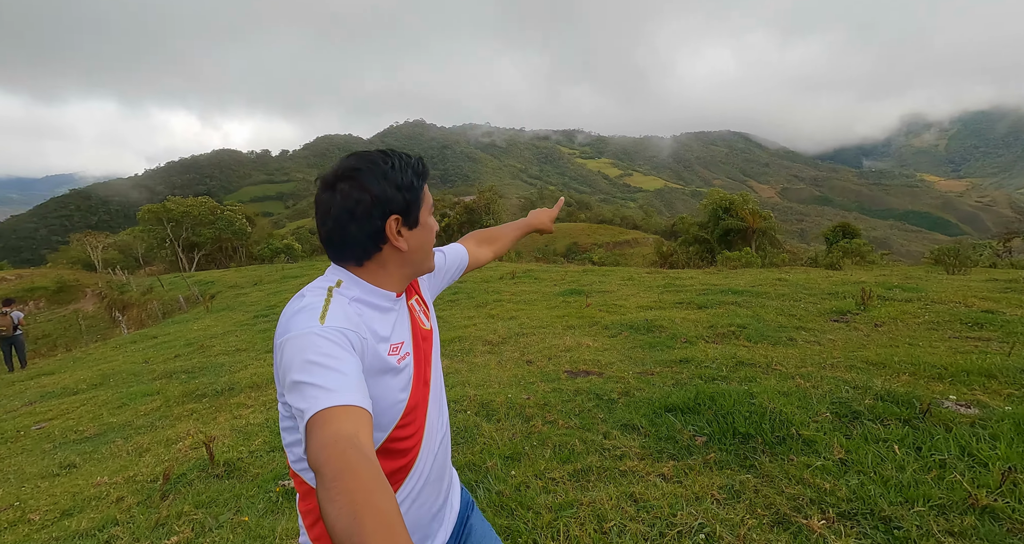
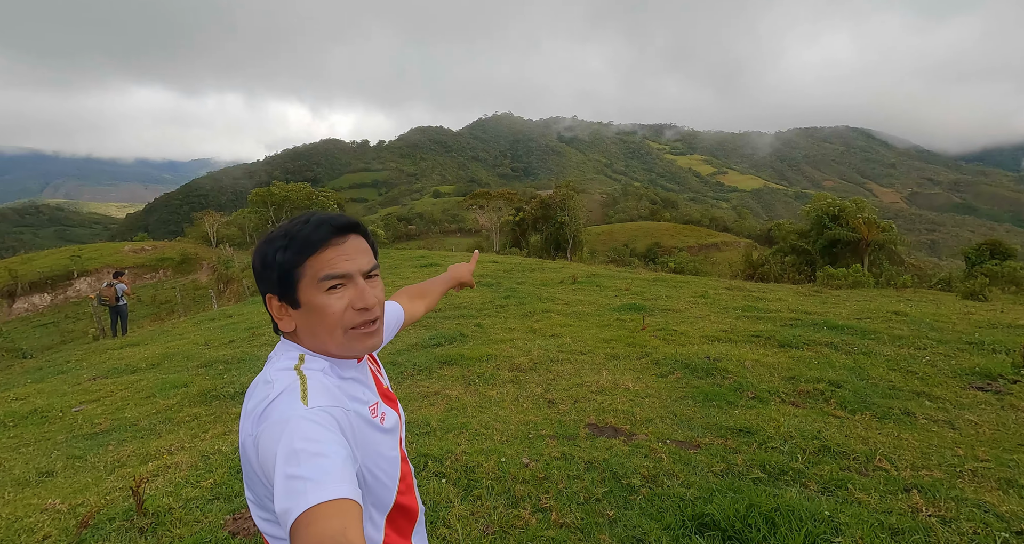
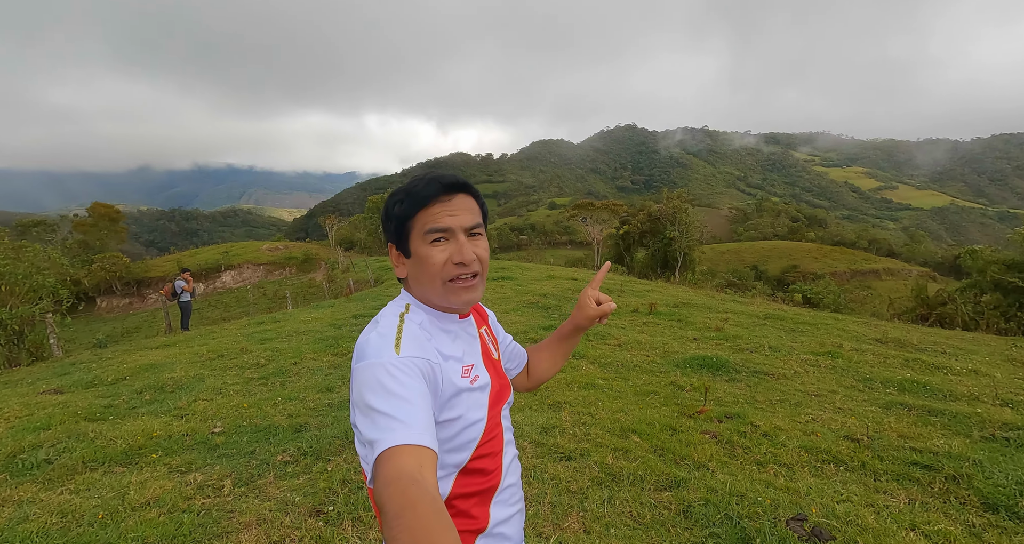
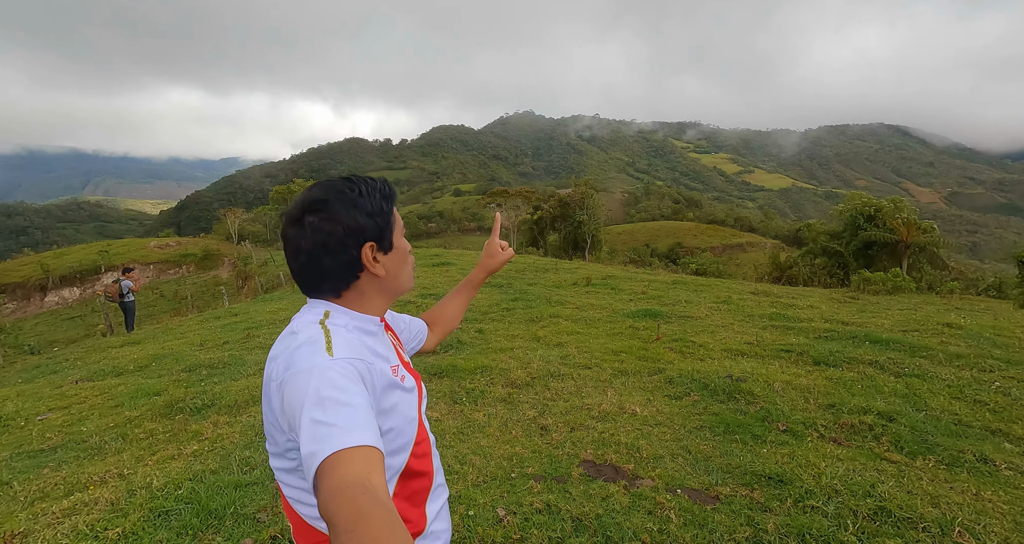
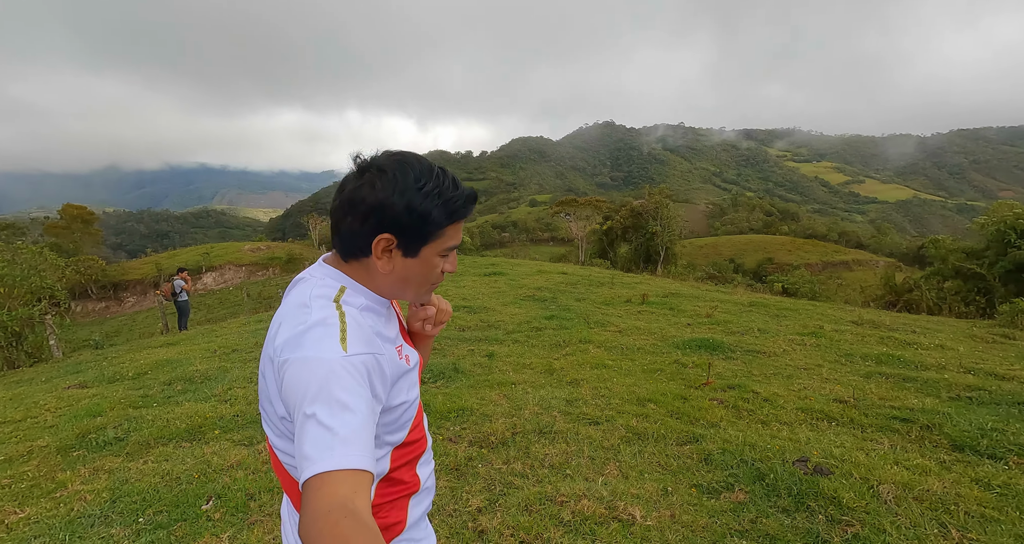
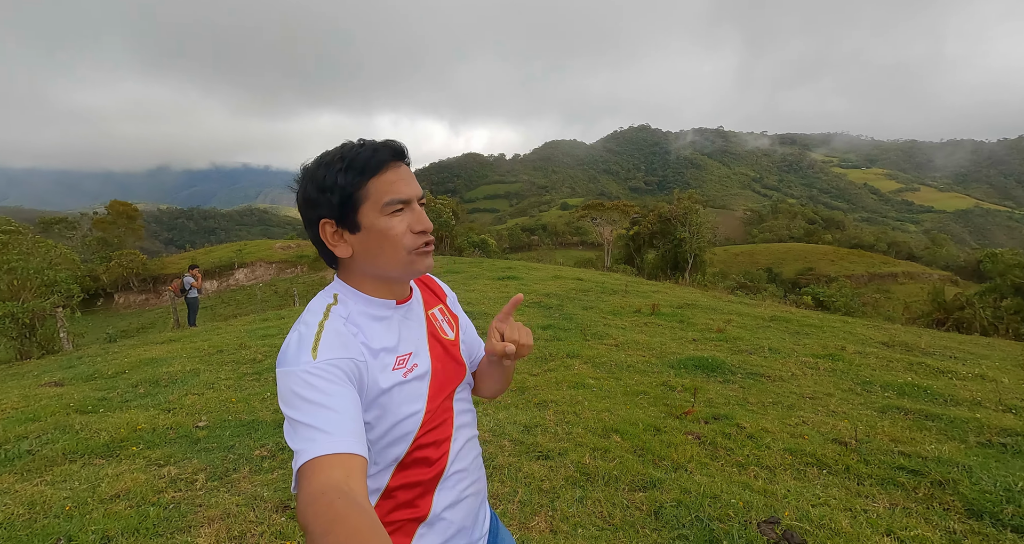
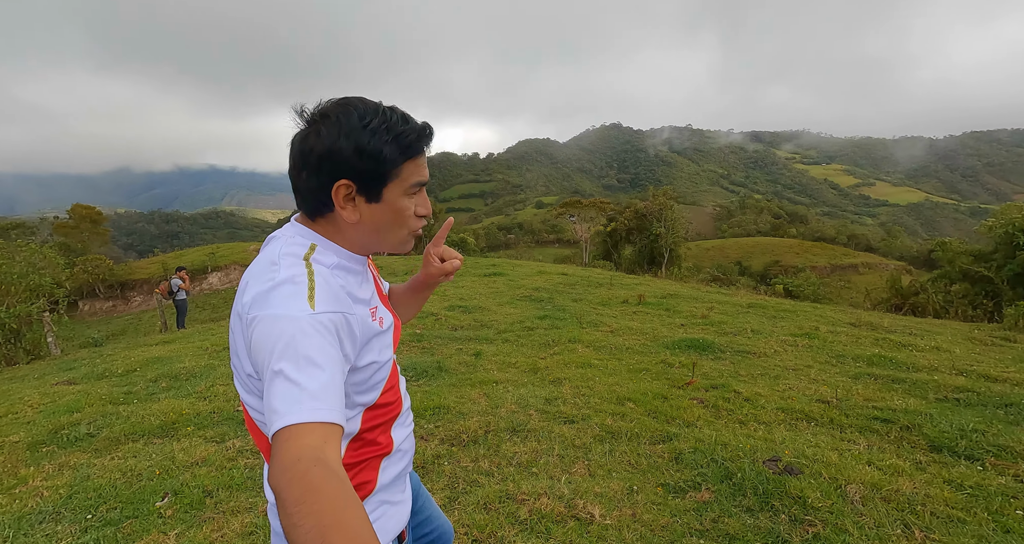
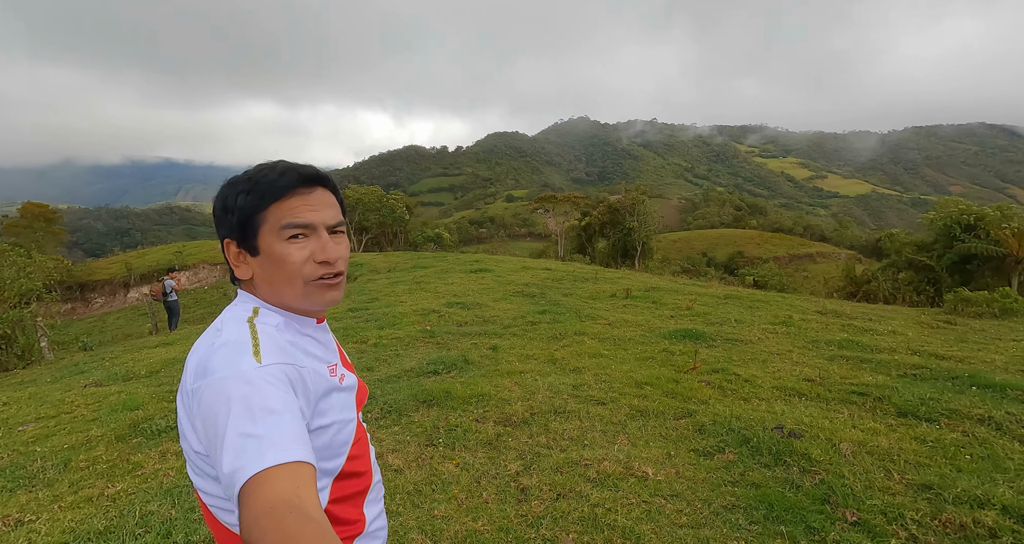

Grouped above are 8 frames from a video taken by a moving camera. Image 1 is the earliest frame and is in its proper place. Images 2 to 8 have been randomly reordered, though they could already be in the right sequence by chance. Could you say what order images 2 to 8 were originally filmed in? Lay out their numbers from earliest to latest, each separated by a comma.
2, 4, 8, 5, 7, 3, 6
